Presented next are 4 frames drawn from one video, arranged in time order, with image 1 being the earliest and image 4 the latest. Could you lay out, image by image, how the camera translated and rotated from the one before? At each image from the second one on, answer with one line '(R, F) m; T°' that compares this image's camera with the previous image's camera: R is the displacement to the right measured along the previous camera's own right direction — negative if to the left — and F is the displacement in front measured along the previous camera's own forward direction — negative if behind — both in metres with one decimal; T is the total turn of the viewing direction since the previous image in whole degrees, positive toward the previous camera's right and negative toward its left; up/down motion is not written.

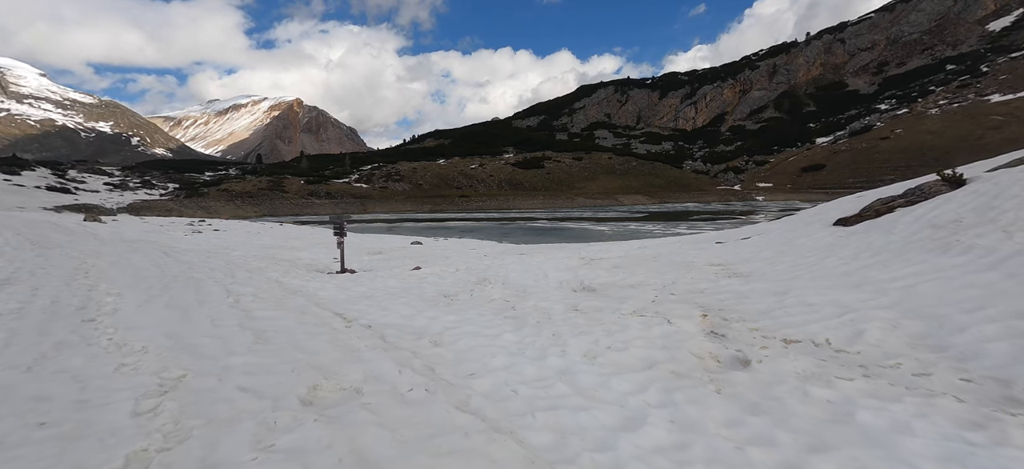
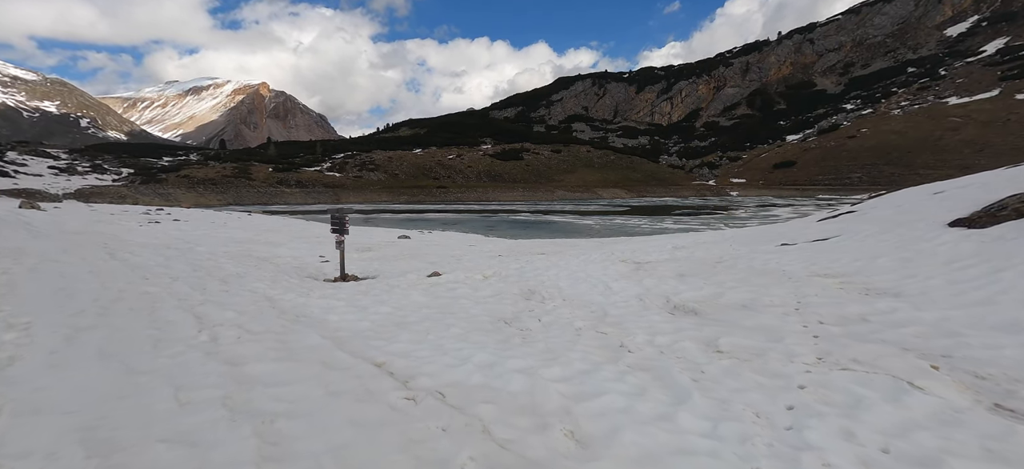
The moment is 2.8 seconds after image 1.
(-1.4, +2.3) m; +3°
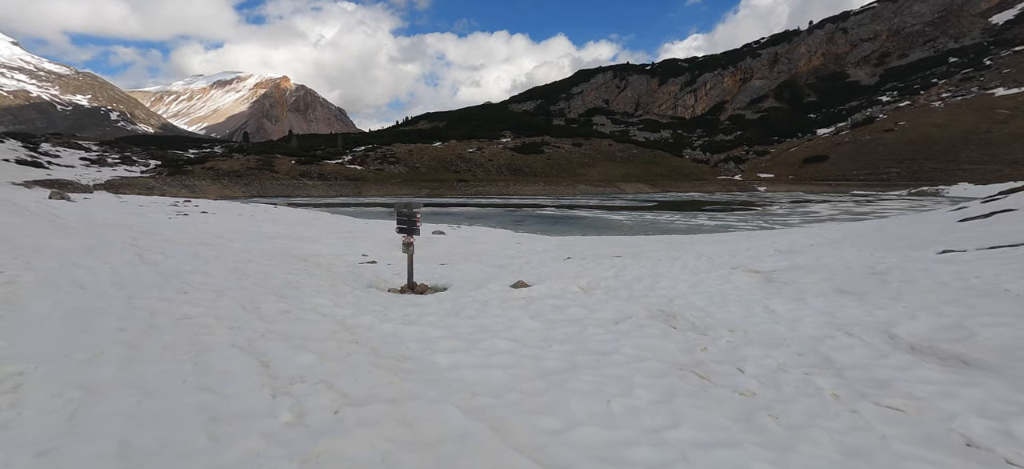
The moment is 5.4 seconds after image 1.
(-1.6, +2.0) m; -2°
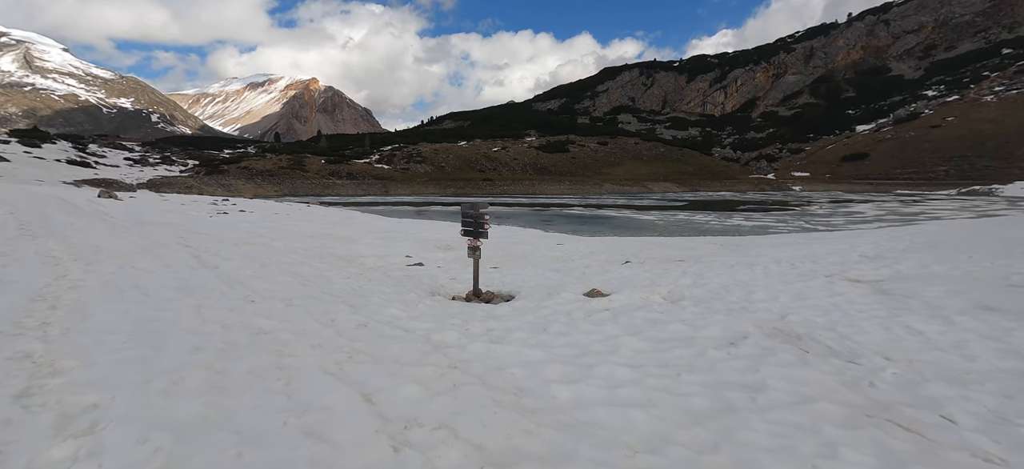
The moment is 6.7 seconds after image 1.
(-0.9, +0.8) m; -3°
